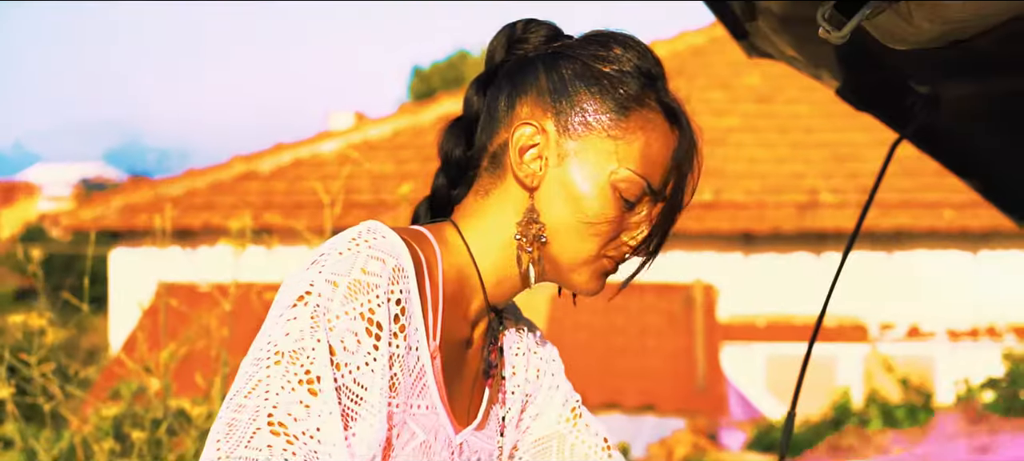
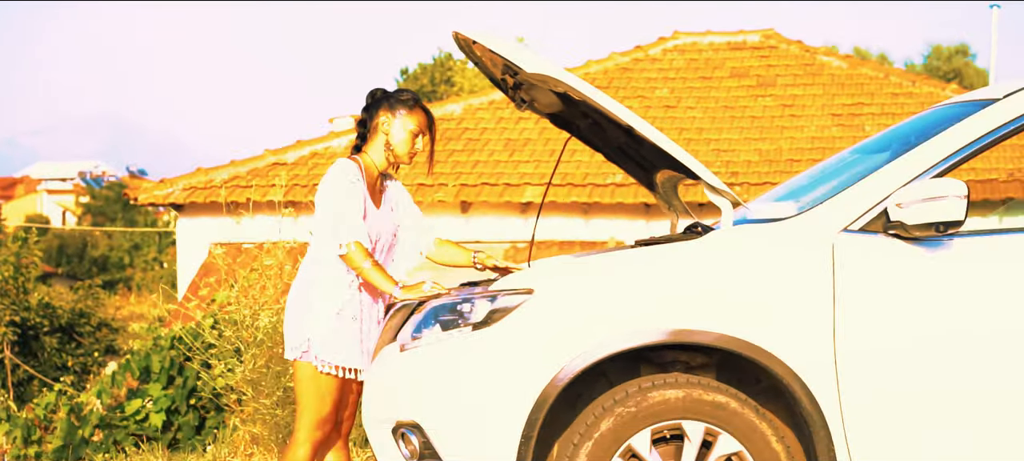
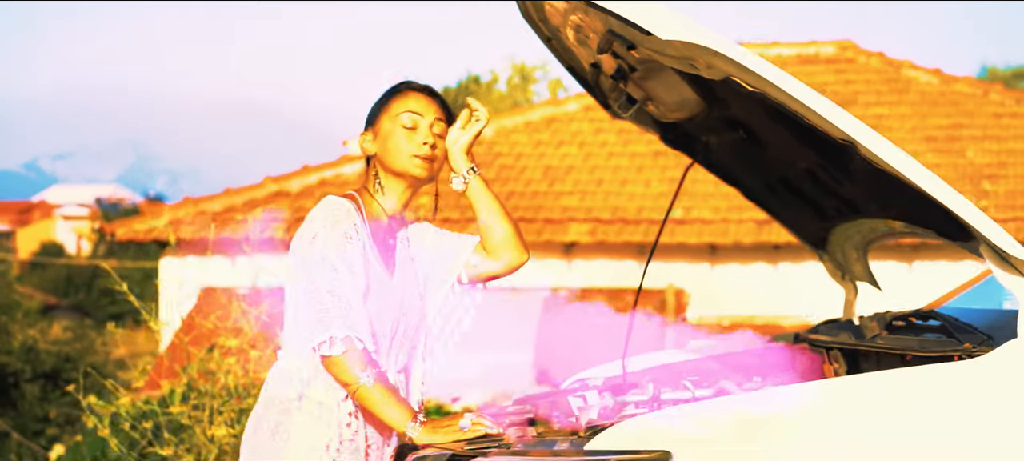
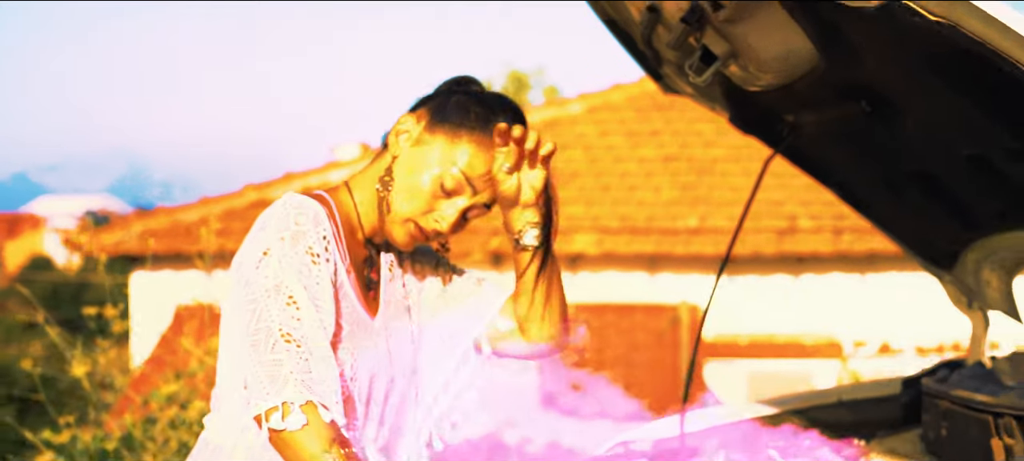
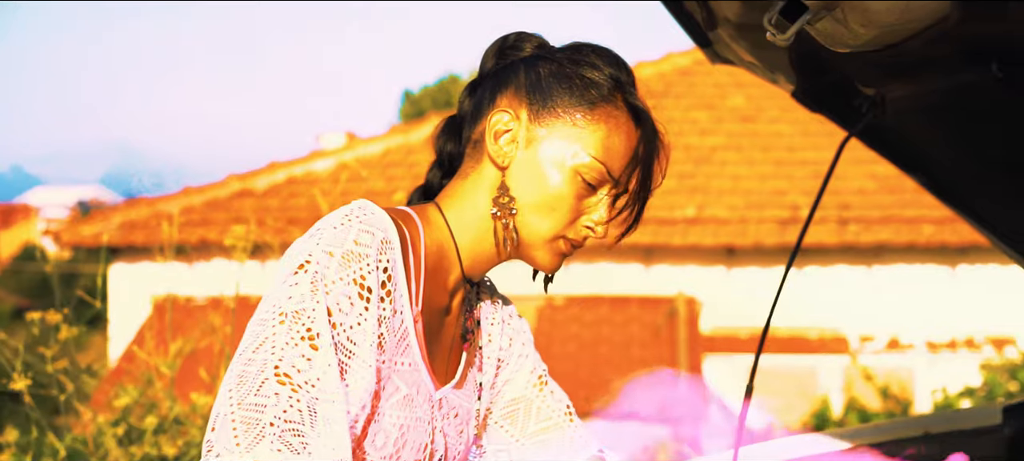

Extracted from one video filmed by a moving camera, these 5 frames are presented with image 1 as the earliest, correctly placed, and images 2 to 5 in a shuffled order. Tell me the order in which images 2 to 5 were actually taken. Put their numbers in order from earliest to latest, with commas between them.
5, 4, 3, 2
